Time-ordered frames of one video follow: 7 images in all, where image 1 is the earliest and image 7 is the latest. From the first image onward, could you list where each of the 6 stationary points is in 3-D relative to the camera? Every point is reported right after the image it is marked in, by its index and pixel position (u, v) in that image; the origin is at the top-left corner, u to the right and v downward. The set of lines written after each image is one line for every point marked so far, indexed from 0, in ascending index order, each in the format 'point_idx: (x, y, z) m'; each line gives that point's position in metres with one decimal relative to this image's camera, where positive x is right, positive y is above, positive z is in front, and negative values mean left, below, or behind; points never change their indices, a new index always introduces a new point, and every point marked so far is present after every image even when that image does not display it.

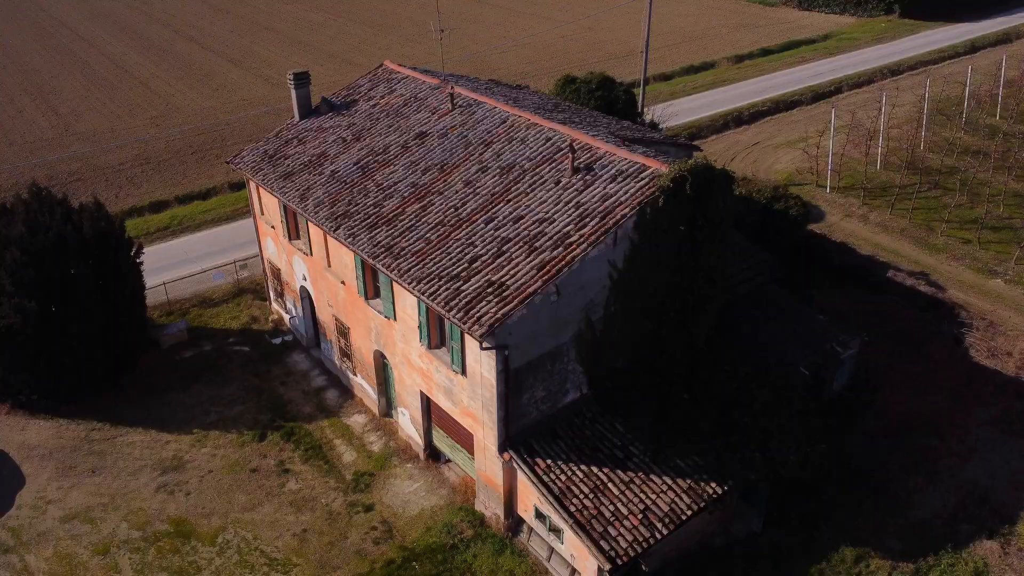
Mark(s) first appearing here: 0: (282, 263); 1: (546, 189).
0: (-5.1, +0.5, +17.7) m
1: (+0.6, +1.7, +13.5) m
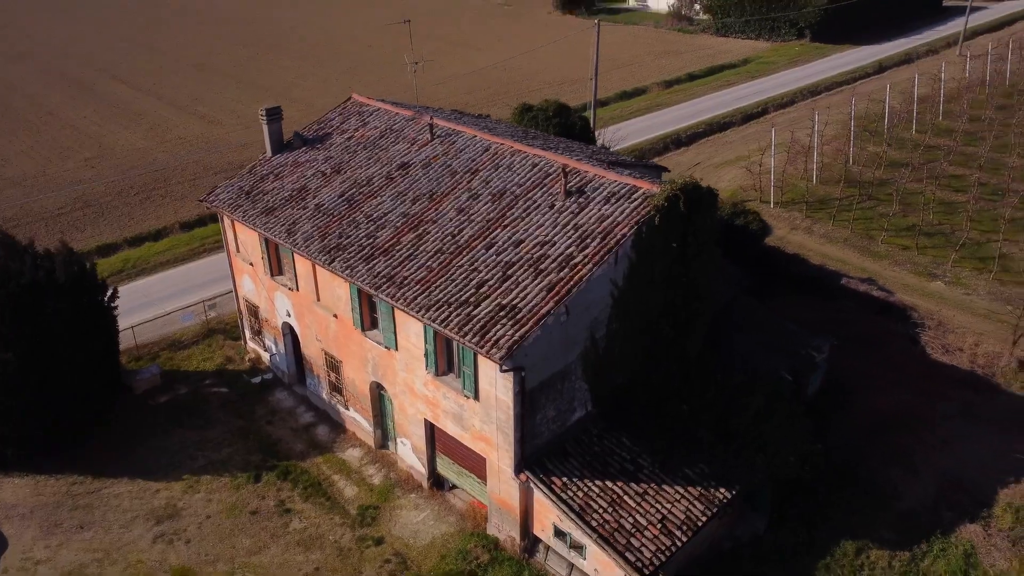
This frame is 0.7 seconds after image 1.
0: (-5.5, -0.3, +17.5) m
1: (+0.5, +1.3, +13.8) m
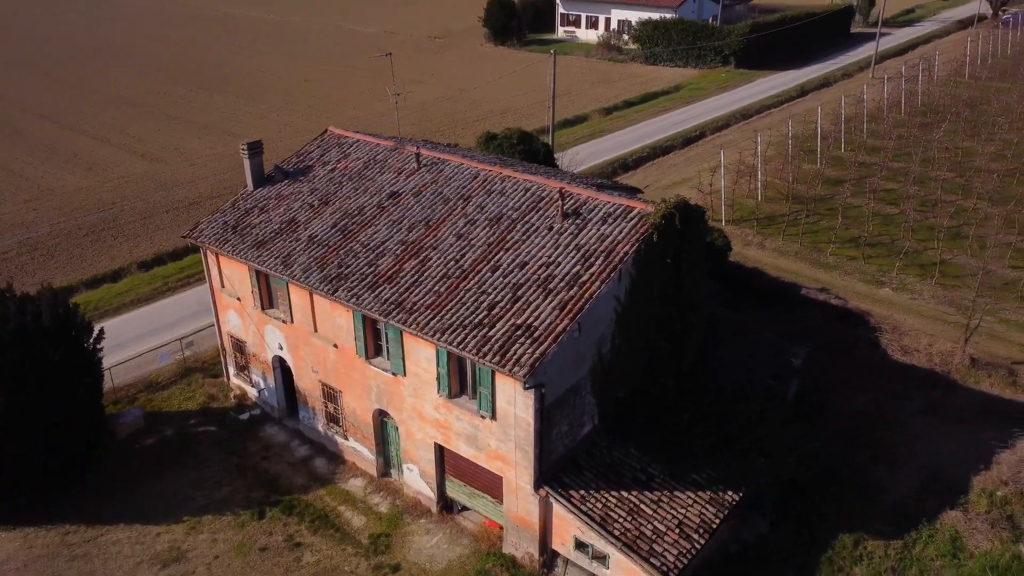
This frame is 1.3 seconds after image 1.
0: (-5.7, -1.0, +17.3) m
1: (+0.5, +0.9, +14.3) m
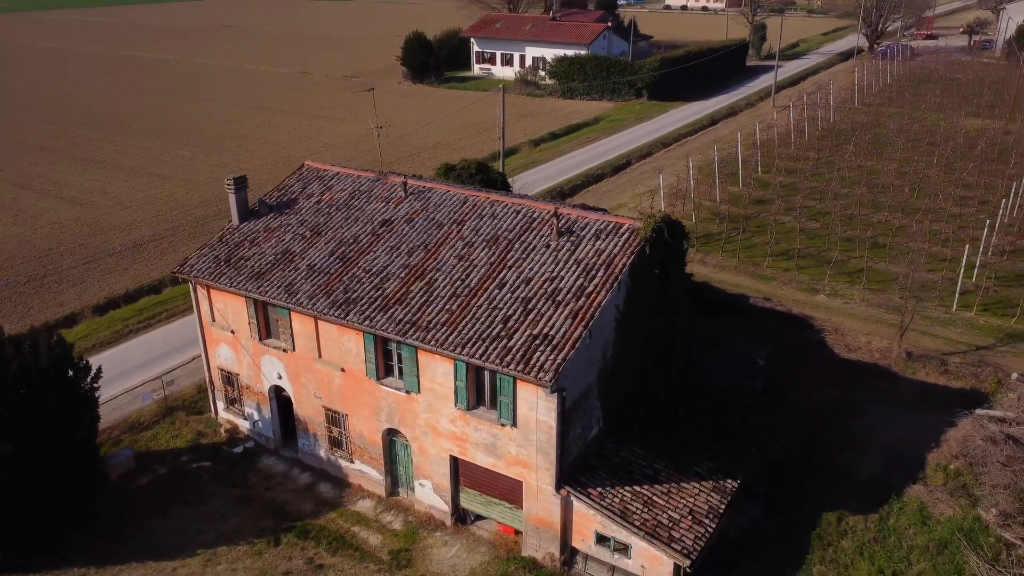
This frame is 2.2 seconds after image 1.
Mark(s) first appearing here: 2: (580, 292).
0: (-5.9, -1.7, +17.4) m
1: (+0.5, +0.7, +15.2) m
2: (+1.2, -0.1, +14.1) m
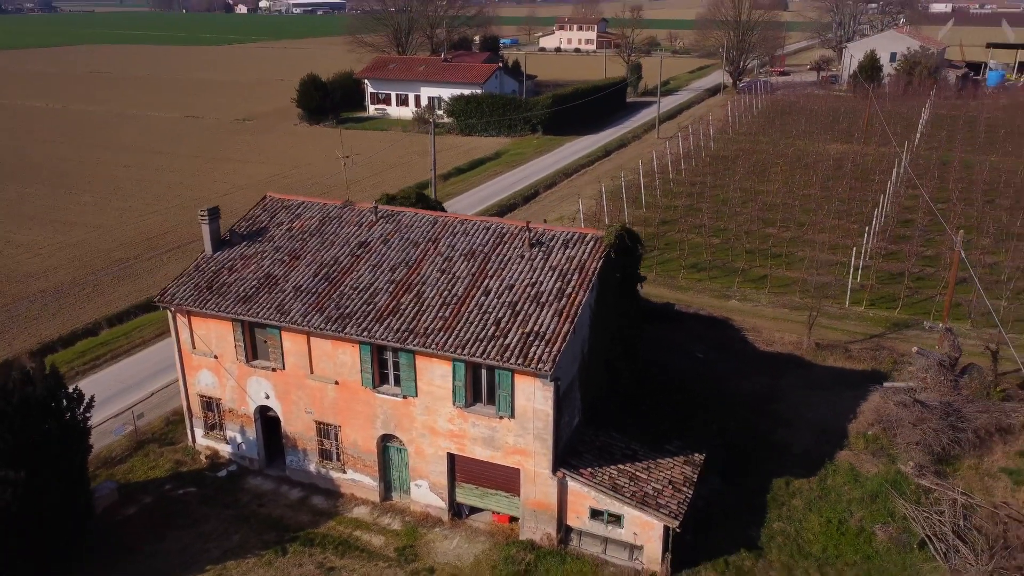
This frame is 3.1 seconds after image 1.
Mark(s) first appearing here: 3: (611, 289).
0: (-6.5, -2.3, +17.9) m
1: (+0.1, +0.5, +16.8) m
2: (+0.9, -0.1, +15.8) m
3: (+2.2, 0.0, +17.1) m
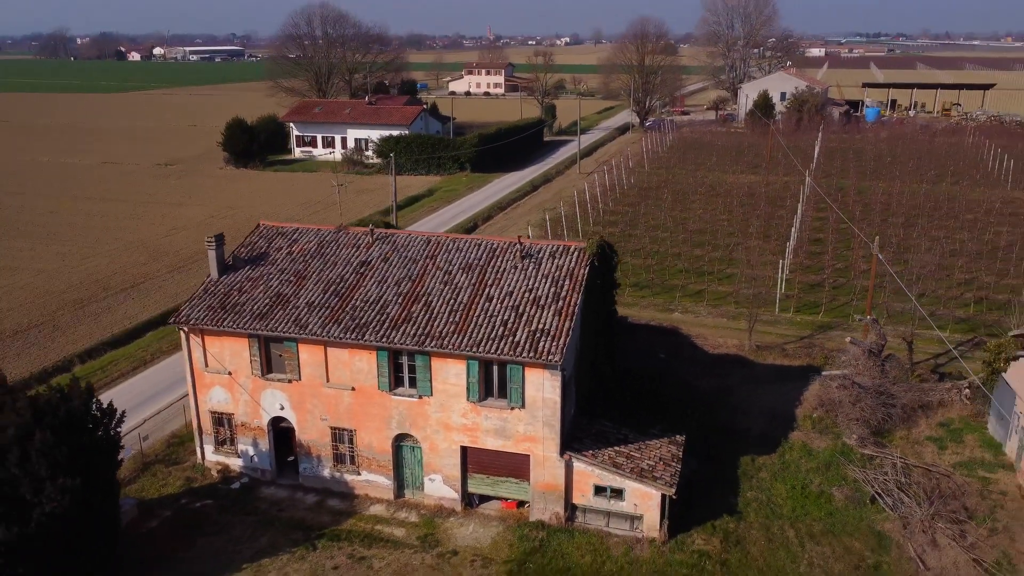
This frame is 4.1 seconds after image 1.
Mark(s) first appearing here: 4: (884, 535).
0: (-6.5, -2.8, +18.9) m
1: (0.0, +0.4, +18.7) m
2: (+1.0, -0.2, +17.8) m
3: (+2.0, -0.1, +19.3) m
4: (+8.1, -5.4, +17.3) m
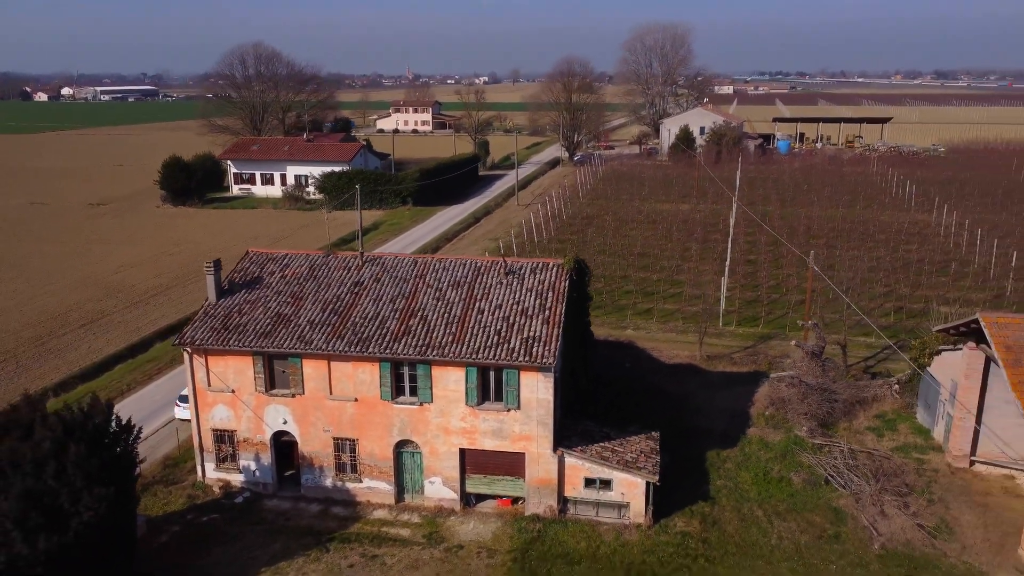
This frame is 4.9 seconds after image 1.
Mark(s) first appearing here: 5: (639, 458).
0: (-6.8, -3.3, +19.8) m
1: (-0.4, 0.0, +20.3) m
2: (+0.7, -0.5, +19.5) m
3: (+1.6, -0.5, +21.1) m
4: (+8.0, -5.4, +19.5) m
5: (+3.0, -4.1, +19.0) m
